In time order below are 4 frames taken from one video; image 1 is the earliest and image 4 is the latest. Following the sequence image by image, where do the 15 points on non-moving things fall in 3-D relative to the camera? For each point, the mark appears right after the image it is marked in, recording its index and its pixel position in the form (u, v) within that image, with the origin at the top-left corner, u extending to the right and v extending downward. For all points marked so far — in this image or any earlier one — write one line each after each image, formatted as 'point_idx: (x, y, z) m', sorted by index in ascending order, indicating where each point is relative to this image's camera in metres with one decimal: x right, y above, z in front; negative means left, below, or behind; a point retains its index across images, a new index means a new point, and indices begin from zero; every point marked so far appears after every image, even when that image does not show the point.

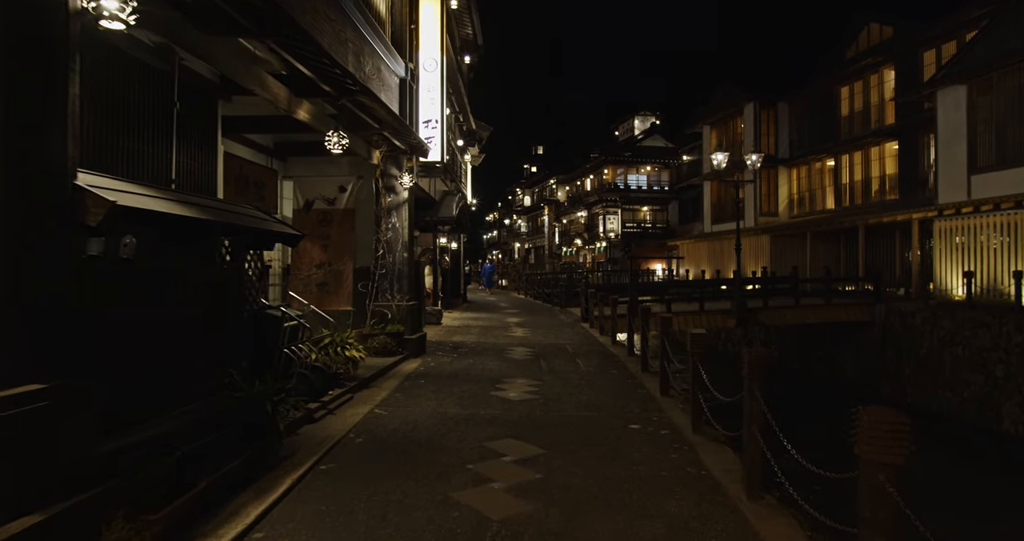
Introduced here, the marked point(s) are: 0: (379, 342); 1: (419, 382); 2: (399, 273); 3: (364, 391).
0: (-2.1, -1.1, +11.2) m
1: (-1.3, -1.5, +9.5) m
2: (-2.0, -0.1, +12.2) m
3: (-1.8, -1.5, +8.5) m
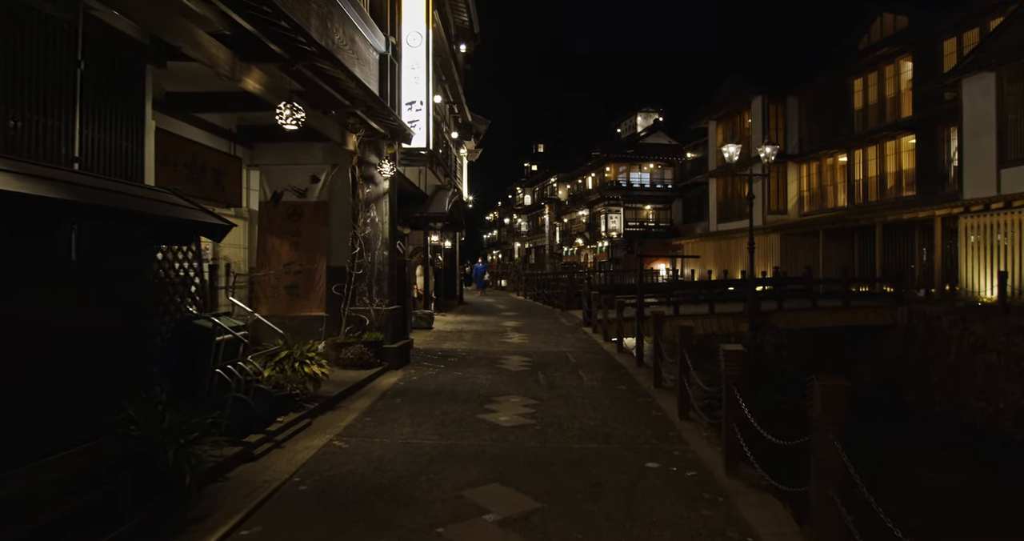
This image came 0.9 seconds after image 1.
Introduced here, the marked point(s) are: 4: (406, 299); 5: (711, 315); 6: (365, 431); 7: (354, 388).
0: (-2.2, -1.2, +9.9) m
1: (-1.4, -1.5, +8.2) m
2: (-2.1, -0.1, +10.9) m
3: (-1.9, -1.5, +7.1) m
4: (-2.0, -0.5, +12.9) m
5: (+5.5, -1.2, +19.5) m
6: (-1.4, -1.5, +6.6) m
7: (-2.0, -1.4, +8.6) m
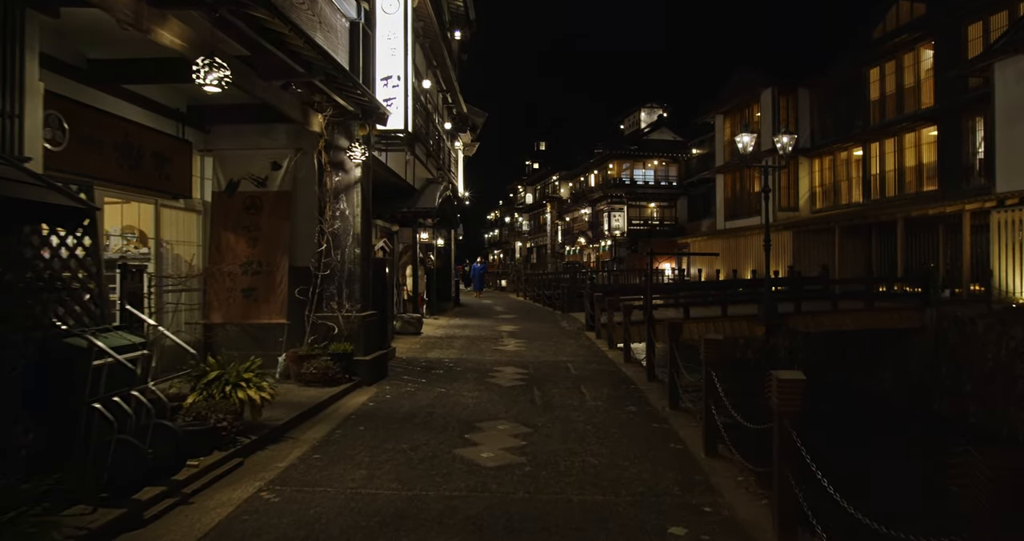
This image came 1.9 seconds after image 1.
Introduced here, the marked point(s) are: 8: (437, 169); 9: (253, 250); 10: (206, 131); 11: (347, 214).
0: (-2.3, -1.2, +8.4) m
1: (-1.5, -1.5, +6.8) m
2: (-2.2, -0.1, +9.4) m
3: (-2.0, -1.5, +5.7) m
4: (-2.1, -0.5, +11.5) m
5: (+5.5, -1.2, +18.0) m
6: (-1.5, -1.5, +5.2) m
7: (-2.1, -1.4, +7.2) m
8: (-2.1, +2.8, +19.3) m
9: (-3.4, +0.3, +9.2) m
10: (-4.1, +1.9, +9.4) m
11: (-2.2, +0.8, +9.4) m
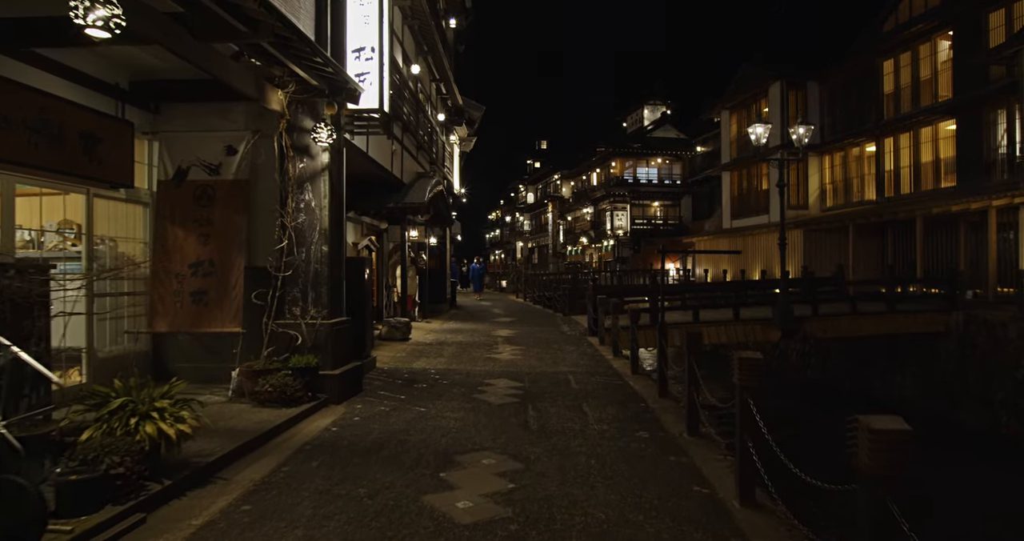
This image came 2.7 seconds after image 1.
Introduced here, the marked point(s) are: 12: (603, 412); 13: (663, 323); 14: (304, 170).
0: (-2.4, -1.2, +7.2) m
1: (-1.6, -1.5, +5.5) m
2: (-2.3, -0.1, +8.2) m
3: (-2.1, -1.5, +4.5) m
4: (-2.2, -0.5, +10.3) m
5: (+5.4, -1.2, +16.8) m
6: (-1.6, -1.5, +4.0) m
7: (-2.2, -1.5, +6.0) m
8: (-2.1, +2.8, +18.1) m
9: (-3.5, +0.3, +8.0) m
10: (-4.2, +1.9, +8.1) m
11: (-2.3, +0.8, +8.2) m
12: (+1.0, -1.5, +7.7) m
13: (+2.3, -0.8, +10.7) m
14: (-2.4, +1.2, +8.2) m
